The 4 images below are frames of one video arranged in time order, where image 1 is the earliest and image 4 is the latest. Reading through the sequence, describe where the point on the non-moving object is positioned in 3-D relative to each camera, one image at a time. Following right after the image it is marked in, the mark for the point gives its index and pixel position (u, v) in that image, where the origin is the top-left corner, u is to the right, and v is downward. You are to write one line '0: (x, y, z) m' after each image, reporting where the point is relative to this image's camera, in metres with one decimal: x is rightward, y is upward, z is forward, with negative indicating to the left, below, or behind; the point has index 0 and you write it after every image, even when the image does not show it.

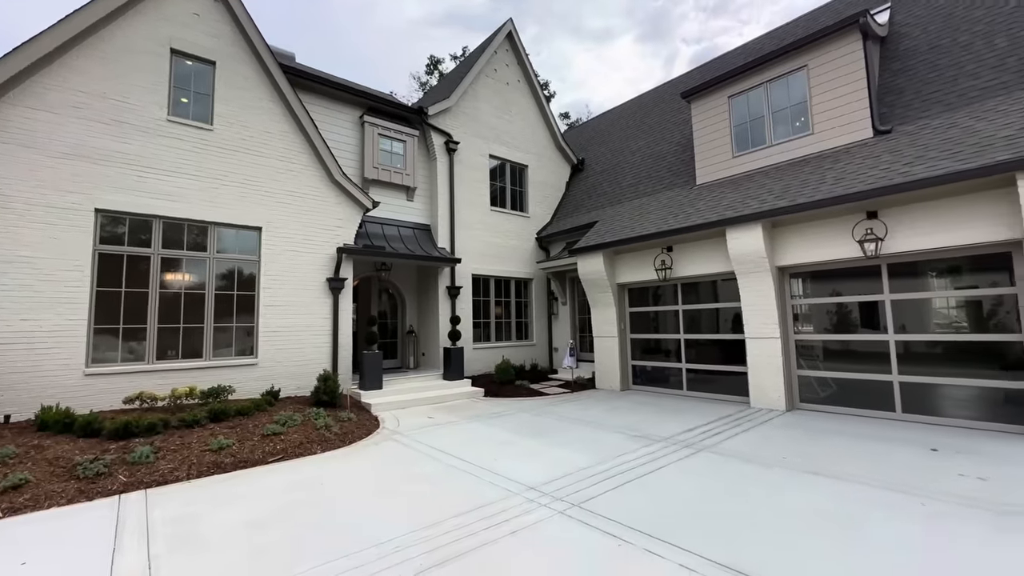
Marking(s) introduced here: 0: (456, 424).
0: (-1.0, -2.4, +7.5) m
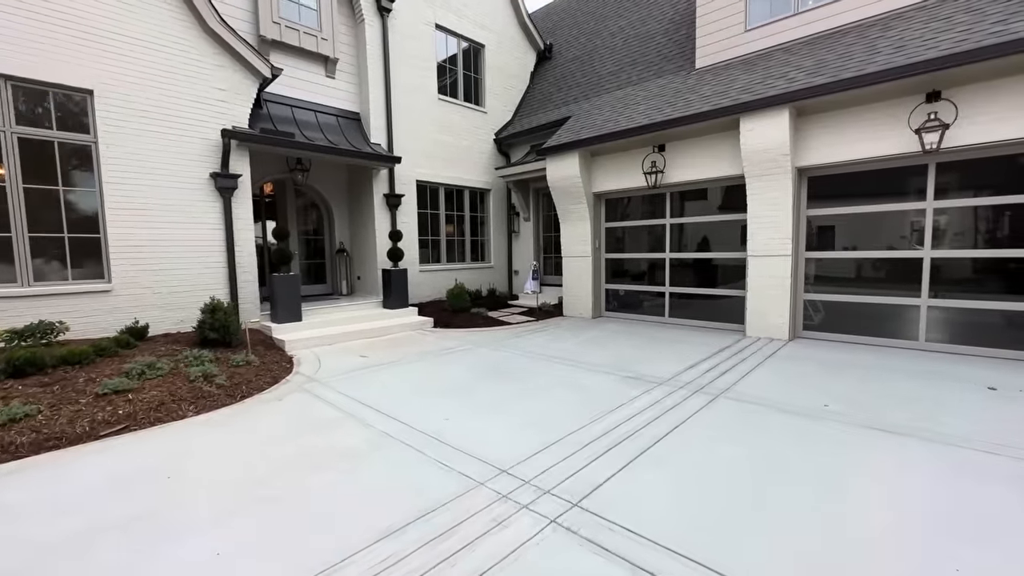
0: (-1.6, -1.1, +5.9) m
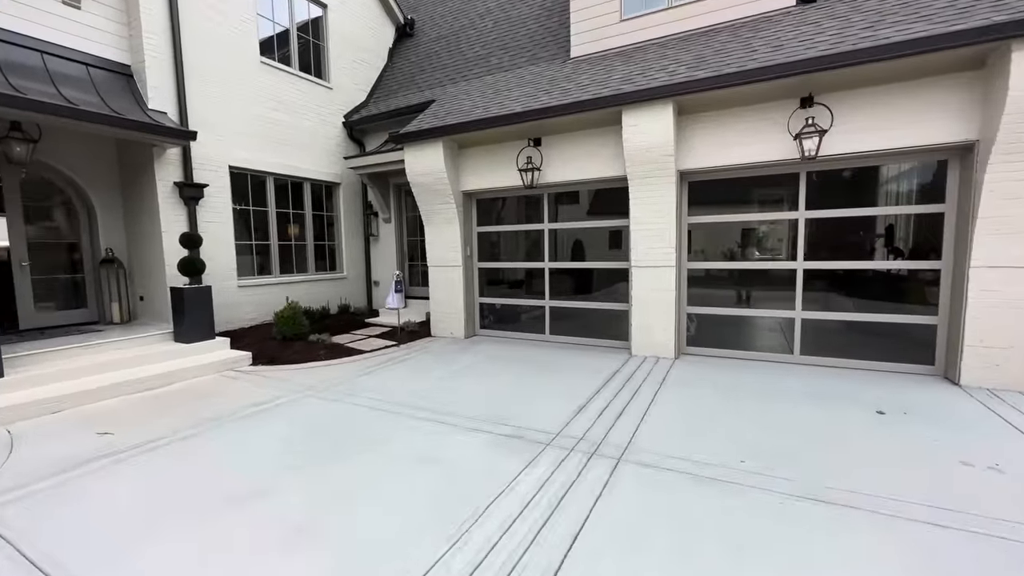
0: (-3.1, -1.4, +3.8) m
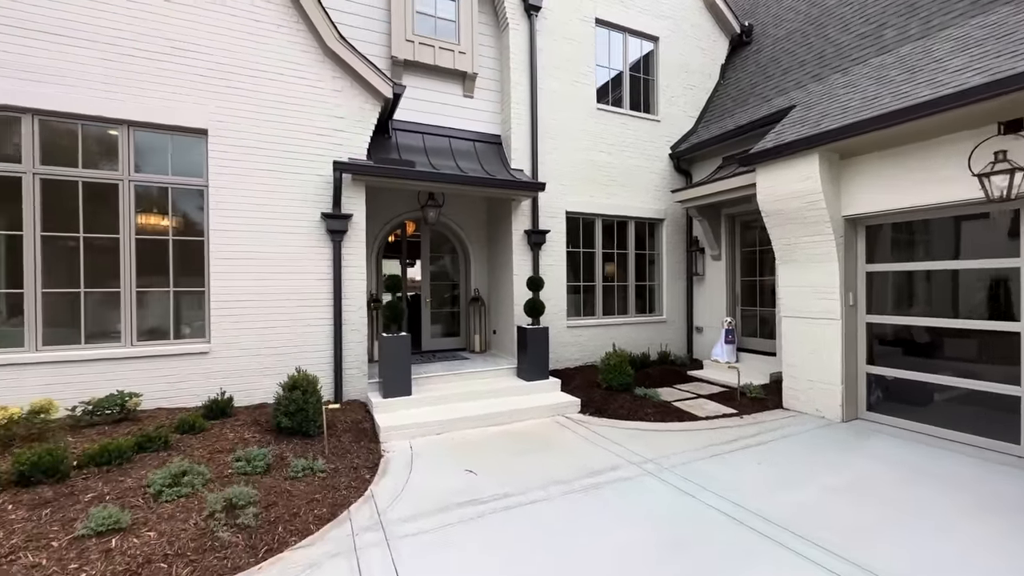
0: (0.0, -1.8, +3.6) m
